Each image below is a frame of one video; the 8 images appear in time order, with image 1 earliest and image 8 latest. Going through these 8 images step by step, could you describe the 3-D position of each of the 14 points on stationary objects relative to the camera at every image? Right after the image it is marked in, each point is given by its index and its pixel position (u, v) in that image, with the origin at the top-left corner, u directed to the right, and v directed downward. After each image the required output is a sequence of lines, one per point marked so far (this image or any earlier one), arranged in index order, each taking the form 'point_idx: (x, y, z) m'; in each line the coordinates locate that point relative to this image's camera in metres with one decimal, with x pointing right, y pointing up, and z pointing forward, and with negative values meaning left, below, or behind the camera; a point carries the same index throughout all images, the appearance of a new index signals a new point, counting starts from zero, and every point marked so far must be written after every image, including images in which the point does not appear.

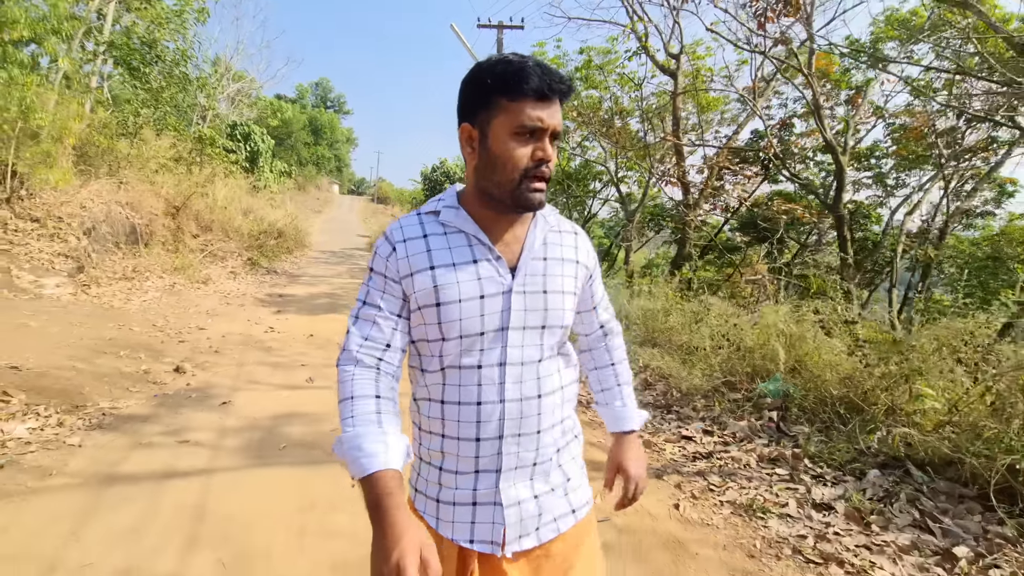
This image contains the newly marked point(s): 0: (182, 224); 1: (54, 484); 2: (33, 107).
0: (-6.7, +1.3, +9.8) m
1: (-2.6, -1.1, +2.8) m
2: (-7.1, +2.7, +7.3) m
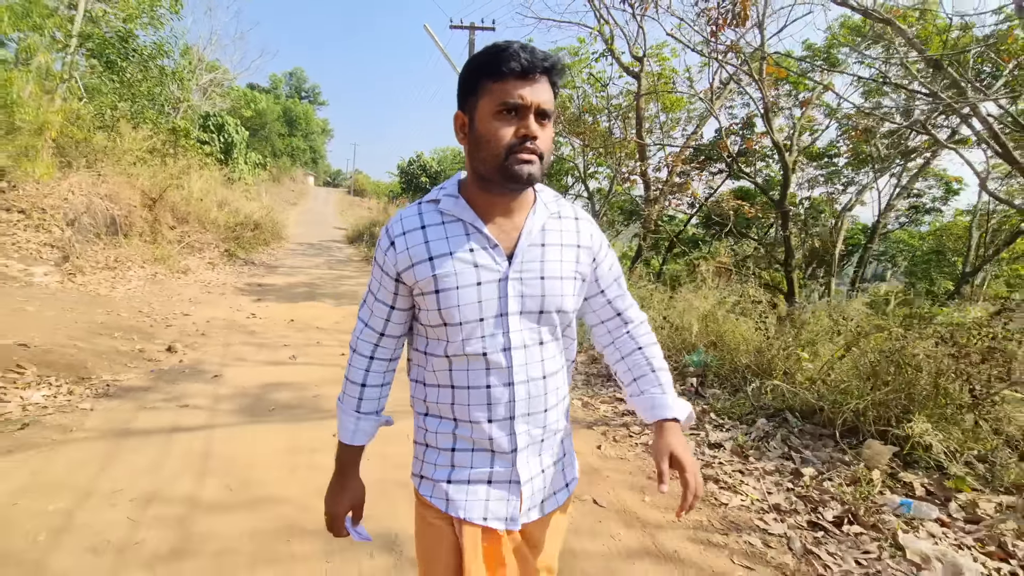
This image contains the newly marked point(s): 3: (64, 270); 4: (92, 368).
0: (-7.3, +1.5, +10.1) m
1: (-2.9, -1.0, +3.3) m
2: (-7.6, +2.9, +7.6) m
3: (-6.6, +0.3, +7.2) m
4: (-3.7, -0.7, +4.4) m
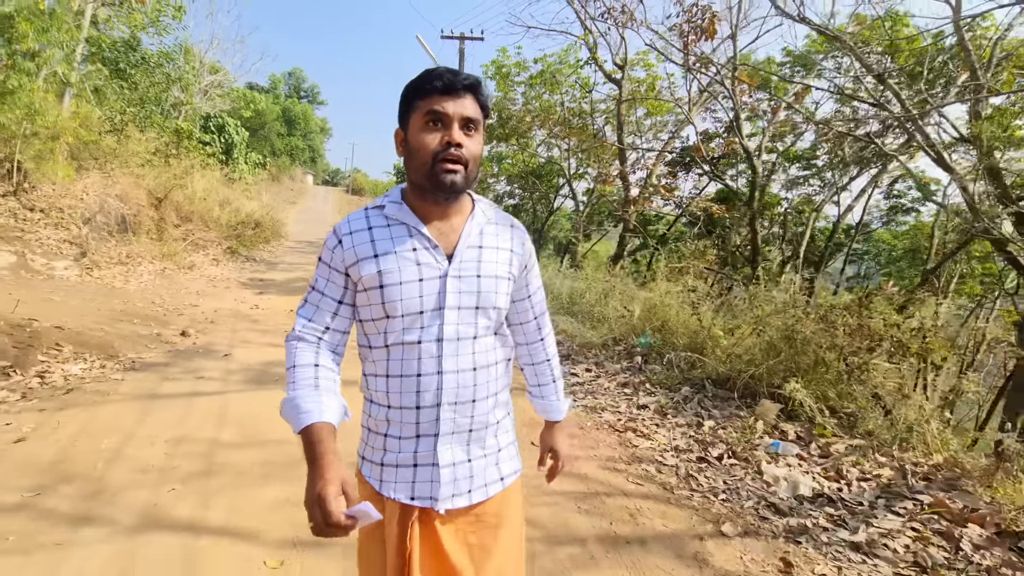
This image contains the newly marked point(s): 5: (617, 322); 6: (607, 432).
0: (-7.6, +1.6, +10.8) m
1: (-3.2, -0.9, +4.0) m
2: (-7.9, +3.0, +8.2) m
3: (-6.9, +0.4, +7.9) m
4: (-4.1, -0.6, +5.1) m
5: (+1.2, -0.3, +5.8) m
6: (+0.7, -1.0, +3.6) m
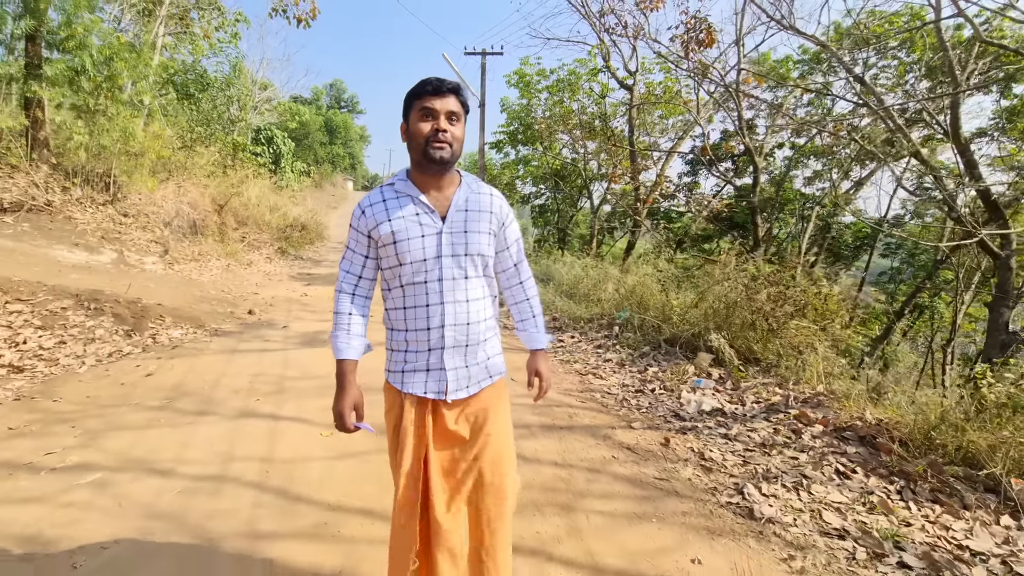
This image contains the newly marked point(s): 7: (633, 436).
0: (-7.2, +1.7, +12.4) m
1: (-3.3, -0.7, +5.3) m
2: (-7.7, +3.1, +9.9) m
3: (-6.7, +0.5, +9.5) m
4: (-4.1, -0.4, +6.5) m
5: (+1.3, -0.1, +6.8) m
6: (+0.6, -0.8, +4.7) m
7: (+0.8, -1.0, +3.3) m
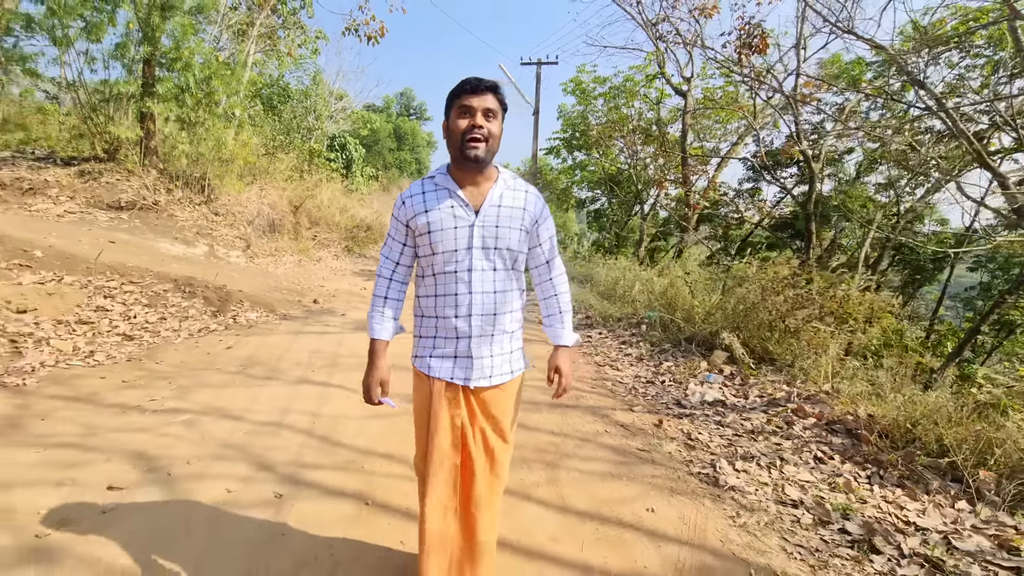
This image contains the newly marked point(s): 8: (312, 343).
0: (-5.9, +1.9, +13.7) m
1: (-2.9, -0.6, +6.1) m
2: (-6.6, +3.4, +11.3) m
3: (-5.7, +0.7, +10.7) m
4: (-3.5, -0.3, +7.4) m
5: (+1.8, -0.1, +7.1) m
6: (+0.8, -0.8, +5.1) m
7: (+0.9, -1.0, +3.7) m
8: (-2.3, -0.6, +5.7) m
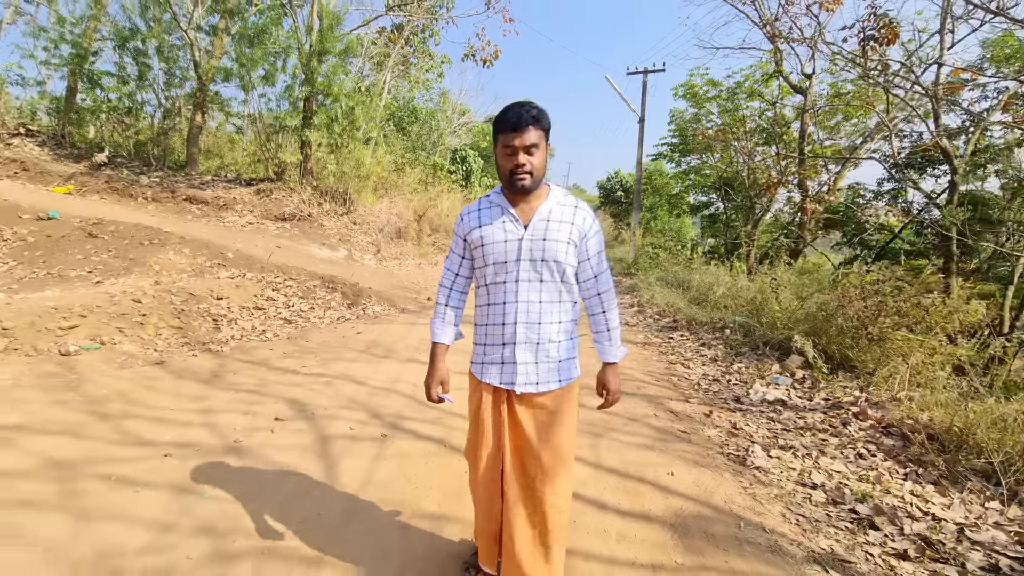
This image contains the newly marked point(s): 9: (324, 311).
0: (-2.8, +1.9, +15.4) m
1: (-1.7, -0.5, +7.3) m
2: (-4.0, +3.4, +13.2) m
3: (-3.4, +0.8, +12.4) m
4: (-2.0, -0.2, +8.7) m
5: (+3.1, -0.2, +7.2) m
6: (+1.7, -0.8, +5.4) m
7: (+1.4, -1.0, +4.0) m
8: (-1.2, -0.6, +6.7) m
9: (-2.9, -0.3, +7.5) m
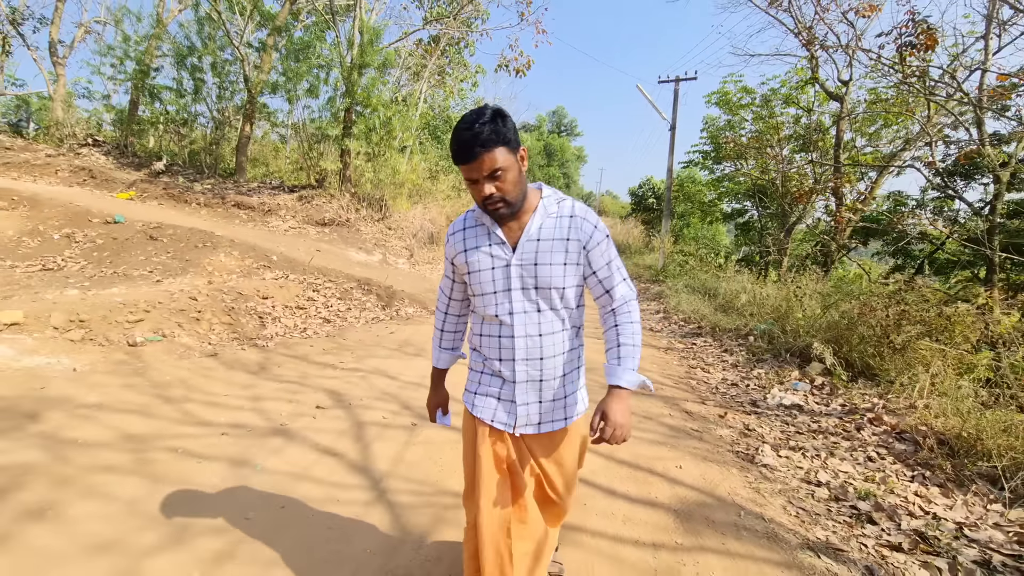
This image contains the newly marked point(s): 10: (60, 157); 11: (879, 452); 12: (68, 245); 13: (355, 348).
0: (-1.8, +1.8, +15.8) m
1: (-1.3, -0.6, +7.7) m
2: (-3.2, +3.3, +13.7) m
3: (-2.6, +0.7, +12.9) m
4: (-1.5, -0.3, +9.0) m
5: (+3.5, -0.3, +7.2) m
6: (+1.9, -0.9, +5.5) m
7: (+1.6, -1.0, +4.2) m
8: (-0.9, -0.7, +7.0) m
9: (-2.4, -0.4, +7.9) m
10: (-11.9, +3.5, +13.0) m
11: (+2.5, -1.1, +3.4) m
12: (-7.1, +0.7, +7.9) m
13: (-2.0, -0.7, +6.1) m
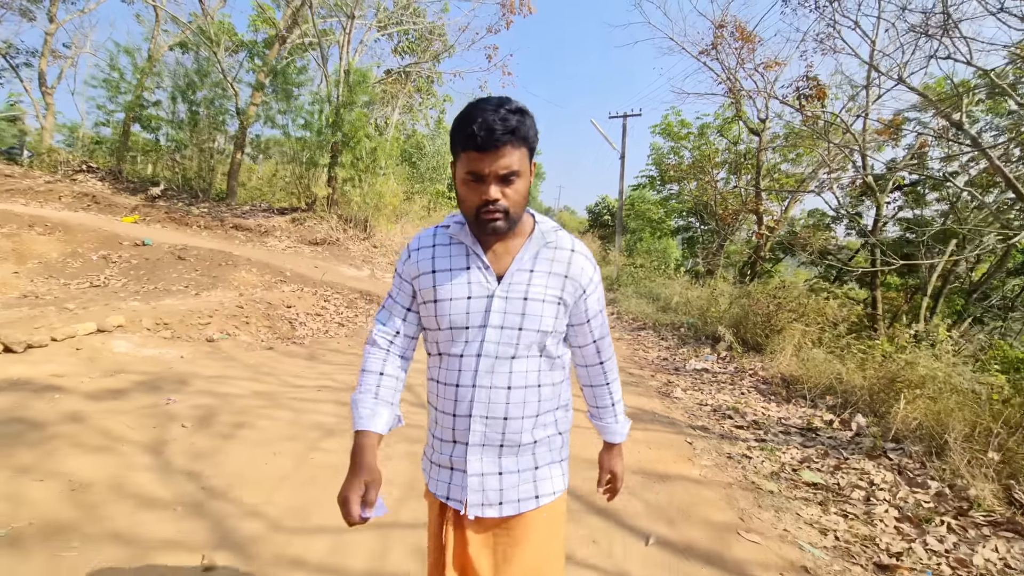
0: (-2.9, +1.3, +17.4) m
1: (-1.6, -0.7, +9.2) m
2: (-4.1, +2.9, +15.2) m
3: (-3.4, +0.3, +14.3) m
4: (-2.0, -0.5, +10.6) m
5: (+3.1, -0.4, +9.2) m
6: (+1.8, -0.9, +7.4) m
7: (+1.5, -1.0, +6.0) m
8: (-1.1, -0.8, +8.6) m
9: (-2.8, -0.6, +9.4) m
10: (-12.7, +3.0, +13.8) m
11: (+2.5, -1.1, +5.2) m
12: (-7.4, +0.4, +9.0) m
13: (-2.2, -0.9, +7.7) m
